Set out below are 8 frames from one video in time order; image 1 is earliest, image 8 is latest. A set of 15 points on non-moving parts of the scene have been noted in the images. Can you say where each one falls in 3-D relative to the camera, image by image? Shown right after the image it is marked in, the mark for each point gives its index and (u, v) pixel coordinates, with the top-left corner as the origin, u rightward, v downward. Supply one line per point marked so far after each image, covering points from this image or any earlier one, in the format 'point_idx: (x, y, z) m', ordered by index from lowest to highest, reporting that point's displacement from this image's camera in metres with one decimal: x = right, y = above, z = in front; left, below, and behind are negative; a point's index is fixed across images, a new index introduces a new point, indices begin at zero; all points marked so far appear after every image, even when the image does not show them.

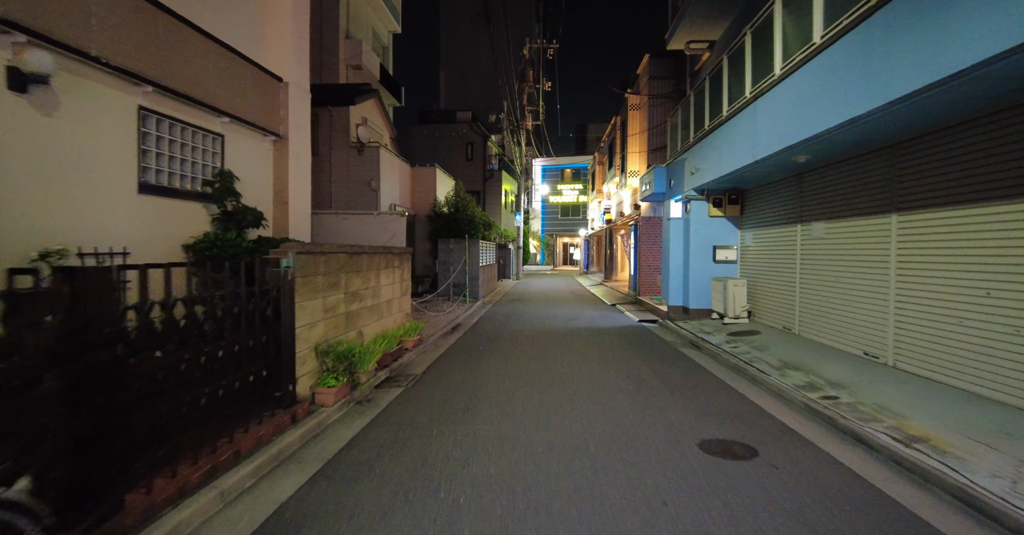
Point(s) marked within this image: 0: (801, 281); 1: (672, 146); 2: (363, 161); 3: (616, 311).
0: (+5.4, -0.2, +8.5) m
1: (+4.8, +3.7, +13.6) m
2: (-6.2, +4.5, +19.1) m
3: (+3.2, -1.3, +13.9) m
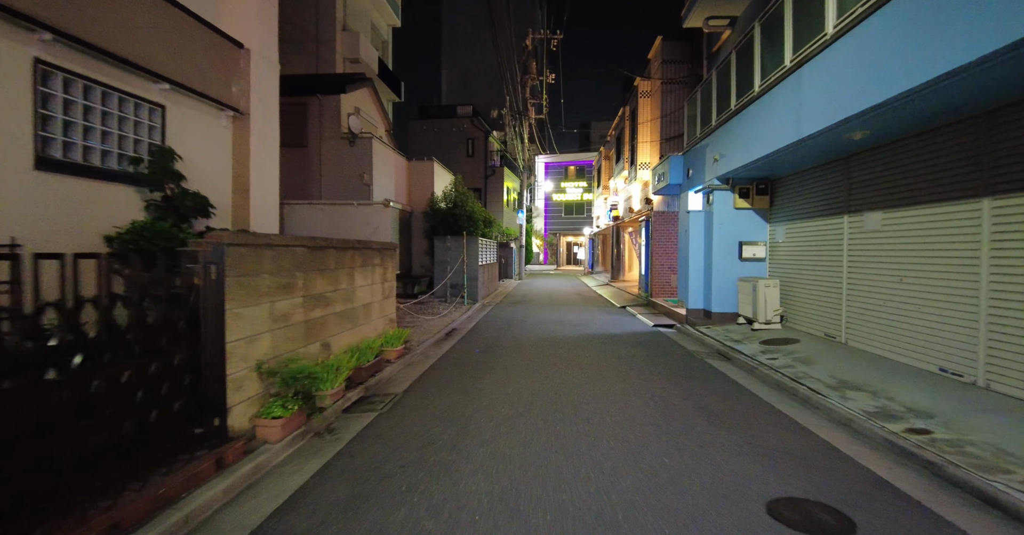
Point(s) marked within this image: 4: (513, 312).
0: (+5.4, -0.2, +7.3) m
1: (+4.8, +3.7, +12.4) m
2: (-6.2, +4.5, +17.9) m
3: (+3.2, -1.3, +12.7) m
4: (0.0, -1.4, +13.9) m
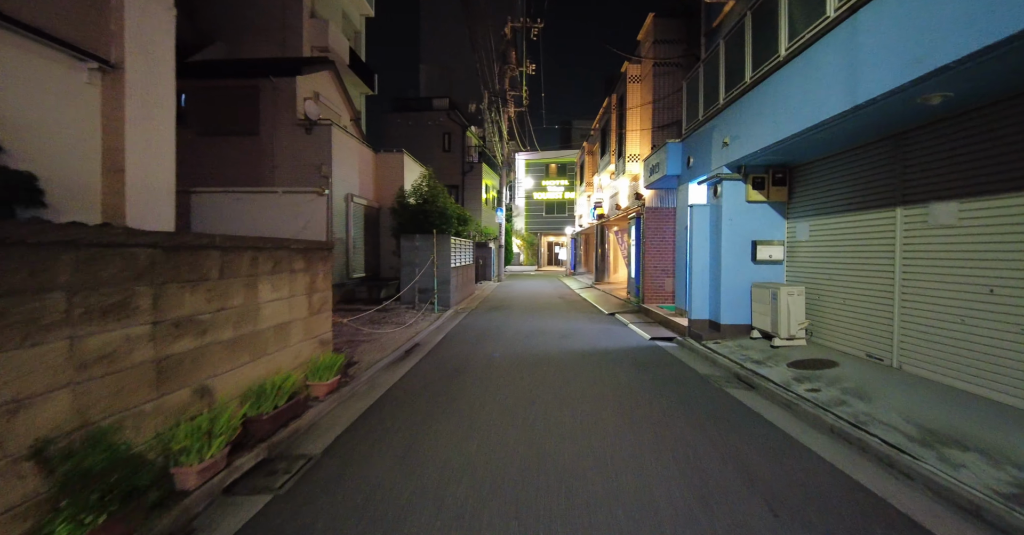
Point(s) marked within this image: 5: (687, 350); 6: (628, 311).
0: (+5.0, -0.3, +5.8) m
1: (+4.2, +3.6, +10.9) m
2: (-7.0, +4.4, +16.0) m
3: (+2.6, -1.4, +11.2) m
4: (-0.6, -1.4, +12.2) m
5: (+3.2, -1.5, +8.4) m
6: (+3.3, -1.2, +12.9) m
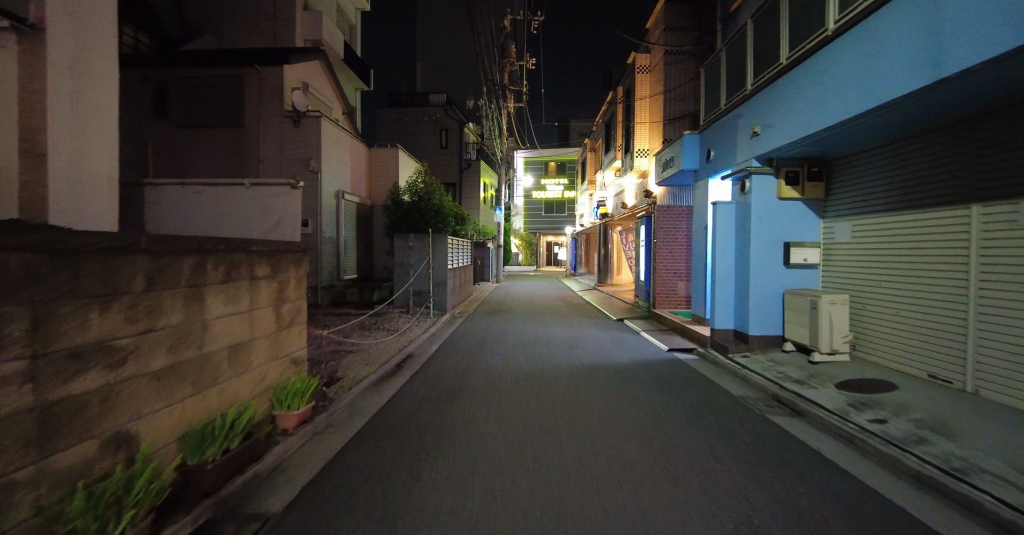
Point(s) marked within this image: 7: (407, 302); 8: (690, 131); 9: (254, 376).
0: (+5.1, -0.4, +5.0) m
1: (+4.3, +3.6, +10.1) m
2: (-7.0, +4.4, +15.0) m
3: (+2.6, -1.4, +10.3) m
4: (-0.6, -1.5, +11.3) m
5: (+3.3, -1.6, +7.5) m
6: (+3.3, -1.3, +12.0) m
7: (-3.1, -1.0, +13.4) m
8: (+3.9, +3.0, +10.0) m
9: (-2.4, -1.0, +4.3) m
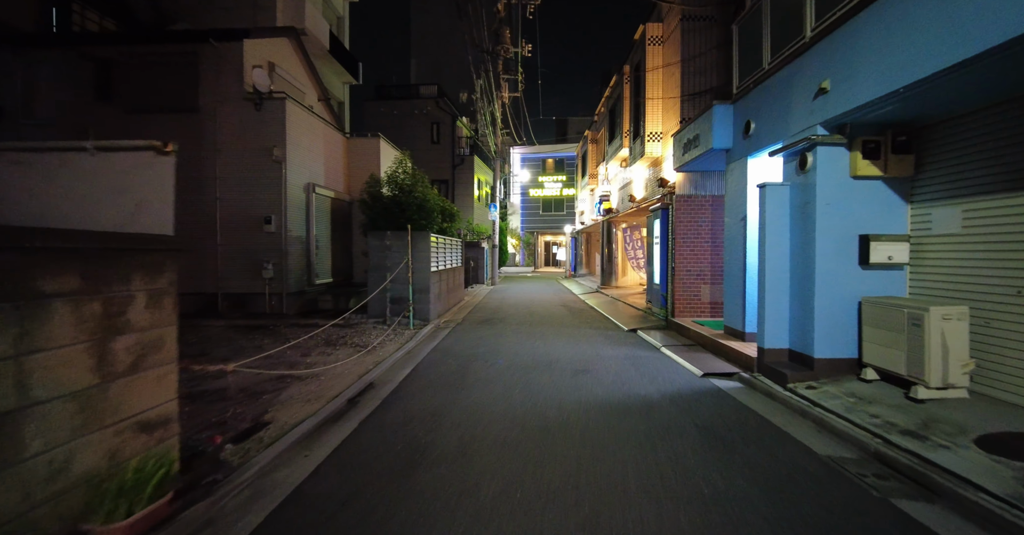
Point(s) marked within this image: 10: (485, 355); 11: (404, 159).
0: (+4.9, -0.4, +3.1) m
1: (+4.1, +3.5, +8.3) m
2: (-7.2, +4.3, +13.2) m
3: (+2.5, -1.5, +8.5) m
4: (-0.7, -1.5, +9.5) m
5: (+3.1, -1.6, +5.7) m
6: (+3.1, -1.3, +10.2) m
7: (-3.3, -1.1, +11.6) m
8: (+3.7, +3.0, +8.2) m
9: (-2.6, -1.1, +2.4) m
10: (-0.5, -1.6, +8.1) m
11: (-3.4, +3.4, +14.3) m
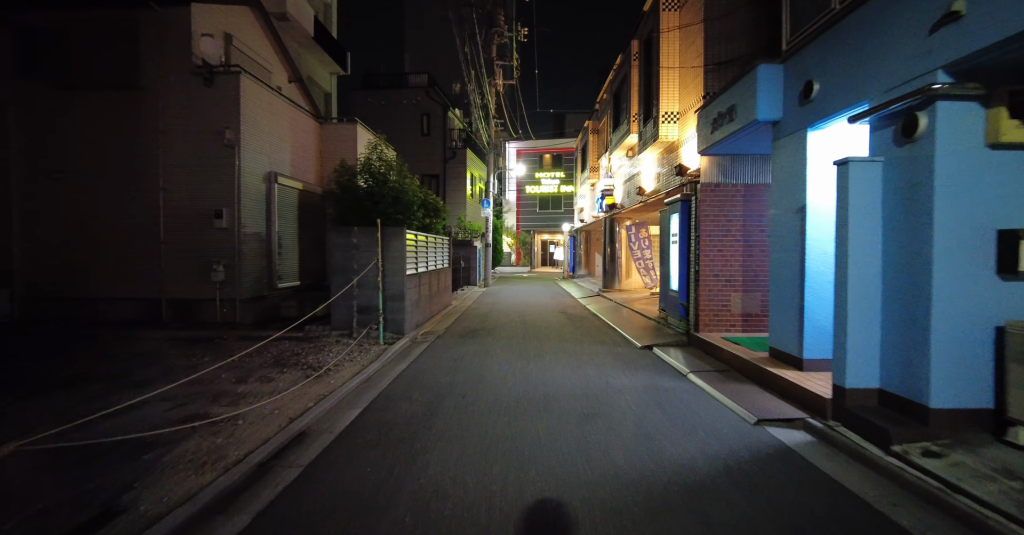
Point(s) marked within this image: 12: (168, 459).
0: (+4.8, -0.5, +1.4) m
1: (+3.9, +3.5, +6.5) m
2: (-7.4, +4.2, +11.3) m
3: (+2.3, -1.6, +6.7) m
4: (-0.9, -1.6, +7.7) m
5: (+3.0, -1.7, +3.9) m
6: (+2.9, -1.4, +8.4) m
7: (-3.5, -1.2, +9.7) m
8: (+3.6, +2.9, +6.4) m
9: (-2.7, -1.1, +0.6) m
10: (-0.7, -1.6, +6.3) m
11: (-3.7, +3.4, +12.5) m
12: (-3.3, -1.9, +4.4) m
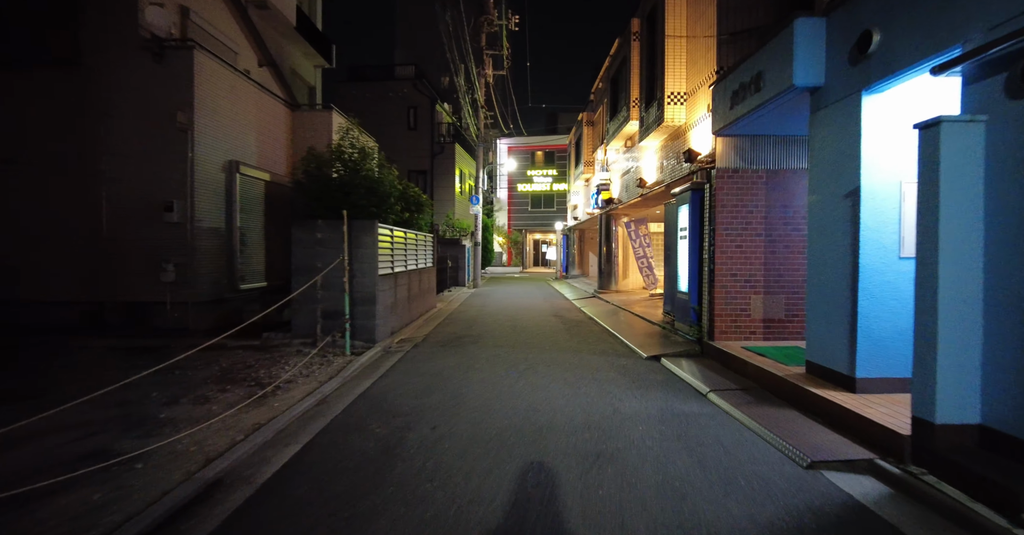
0: (+4.7, -0.4, +0.3) m
1: (+3.7, +3.5, +5.4) m
2: (-7.7, +4.2, +10.0) m
3: (+2.1, -1.5, +5.5) m
4: (-1.1, -1.6, +6.5) m
5: (+2.8, -1.7, +2.8) m
6: (+2.7, -1.4, +7.3) m
7: (-3.7, -1.1, +8.5) m
8: (+3.4, +2.9, +5.3) m
9: (-2.8, -1.1, -0.6) m
10: (-0.9, -1.6, +5.1) m
11: (-4.0, +3.4, +11.2) m
12: (-3.5, -1.8, +3.2) m
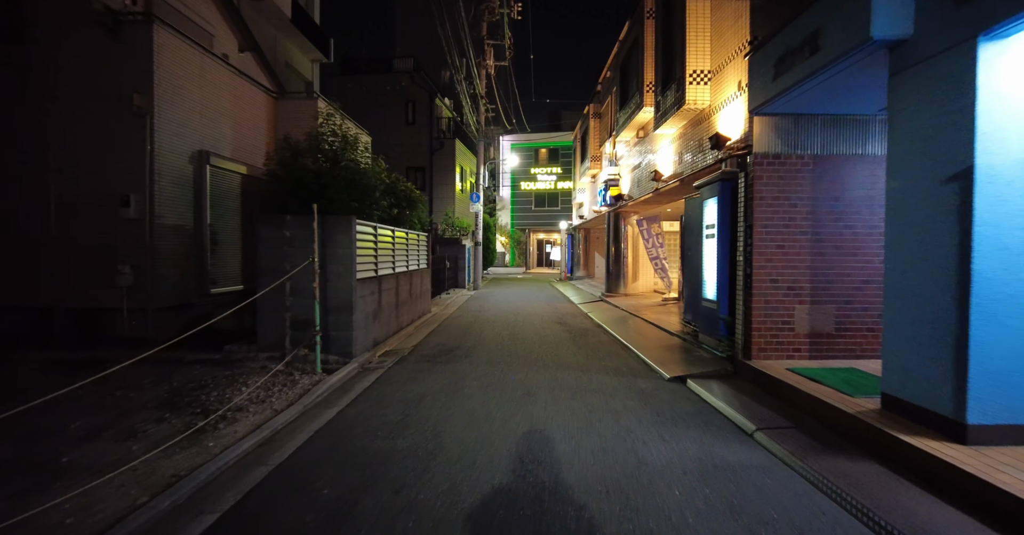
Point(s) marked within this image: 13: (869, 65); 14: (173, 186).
0: (+4.6, -0.5, -0.9) m
1: (+3.7, +3.4, +4.2) m
2: (-7.7, +4.2, +8.9) m
3: (+2.0, -1.6, +4.4) m
4: (-1.2, -1.6, +5.3) m
5: (+2.7, -1.7, +1.6) m
6: (+2.7, -1.4, +6.1) m
7: (-3.7, -1.2, +7.4) m
8: (+3.3, +2.9, +4.1) m
9: (-2.9, -1.2, -1.7) m
10: (-1.0, -1.7, +4.0) m
11: (-3.9, +3.3, +10.1) m
12: (-3.6, -1.9, +2.1) m
13: (+3.5, +2.0, +4.6) m
14: (-7.0, +1.7, +9.5) m
